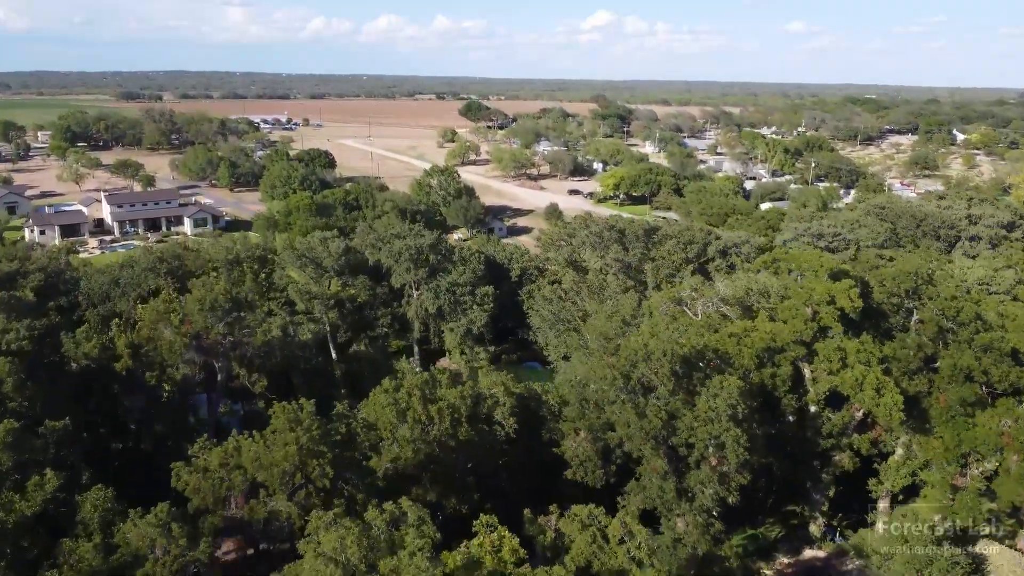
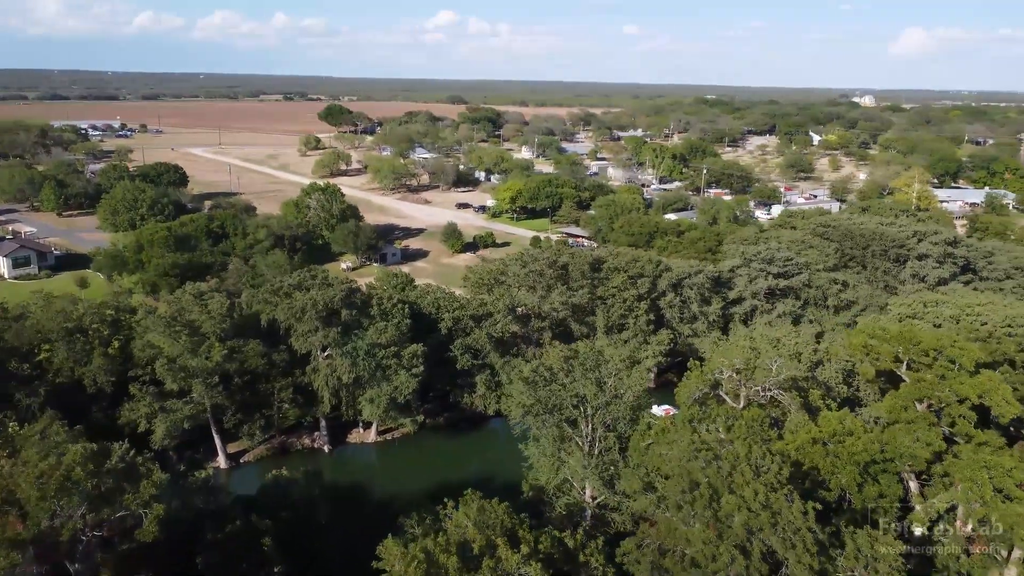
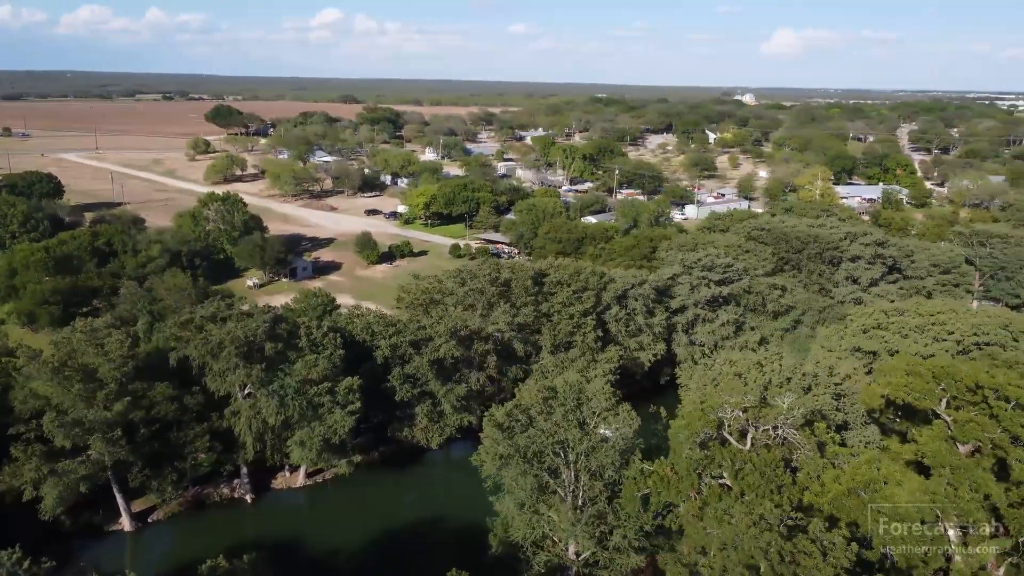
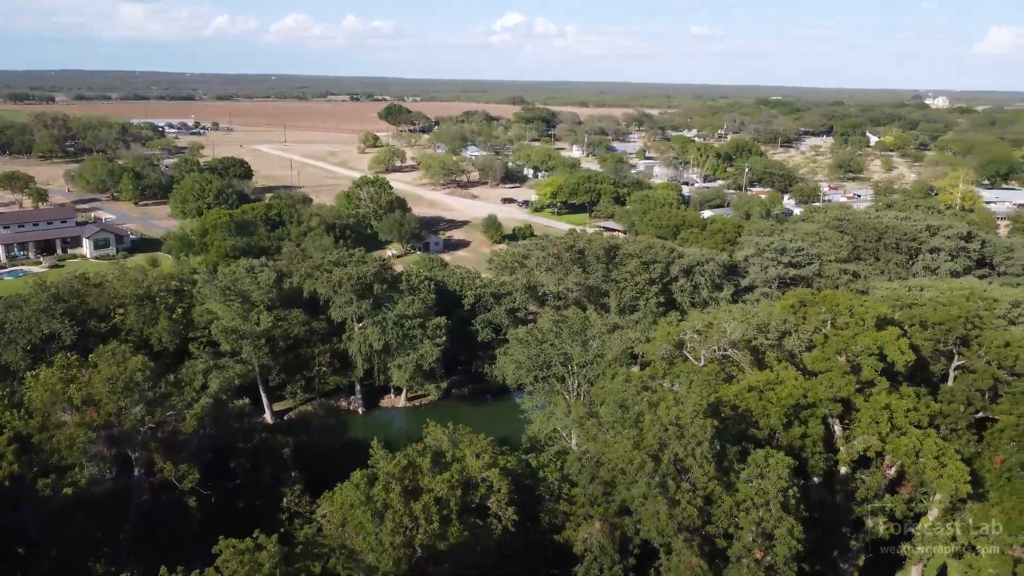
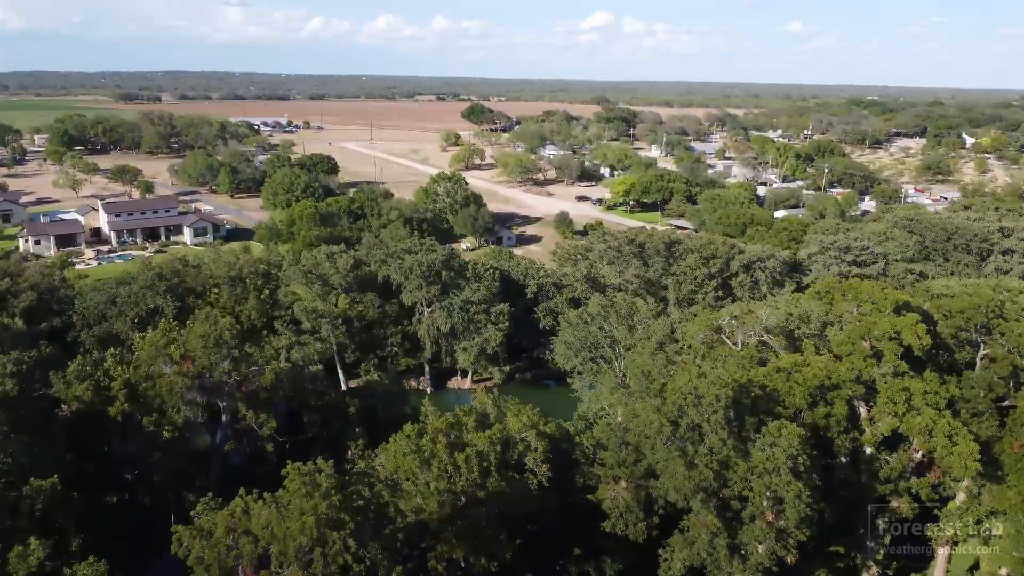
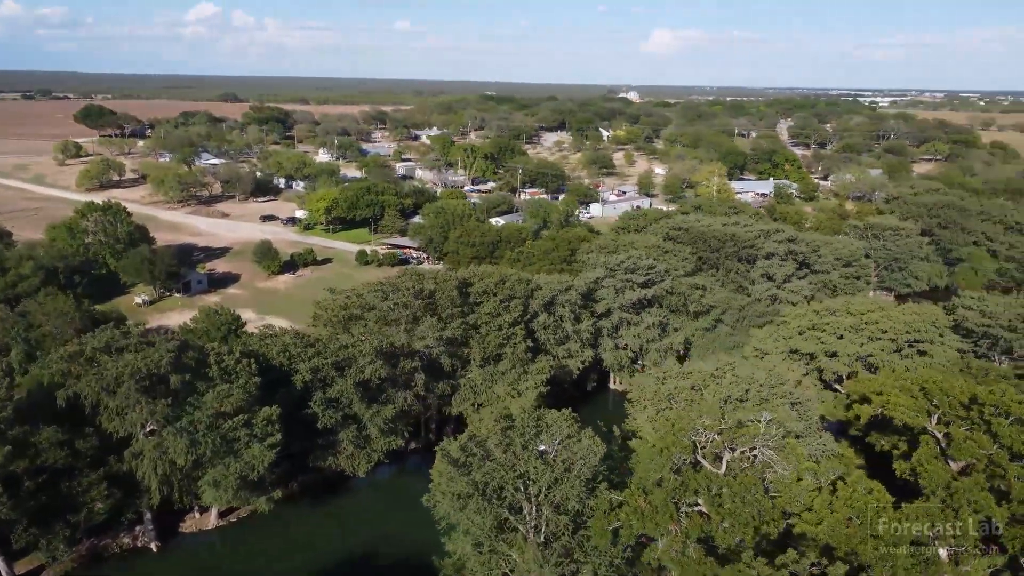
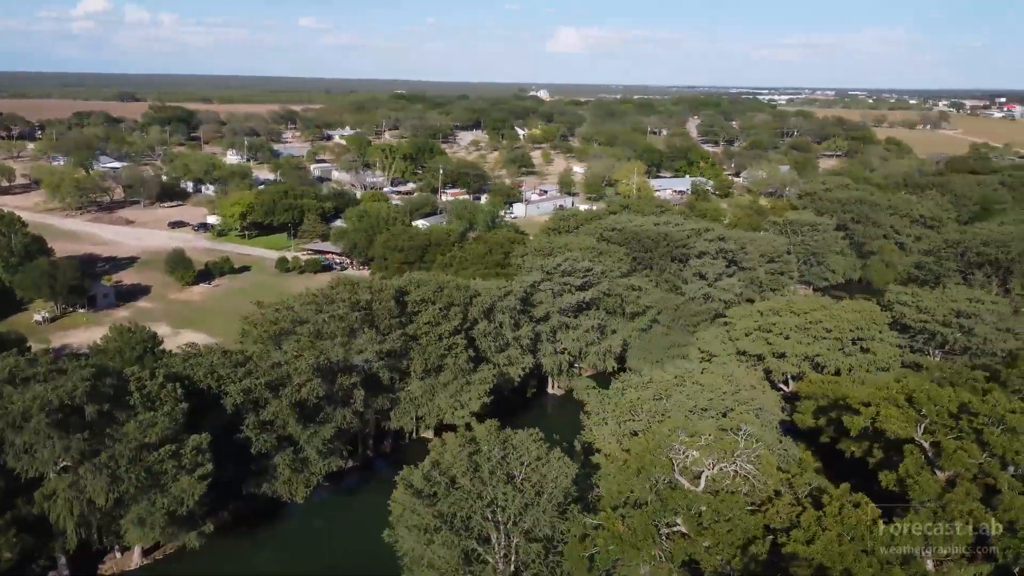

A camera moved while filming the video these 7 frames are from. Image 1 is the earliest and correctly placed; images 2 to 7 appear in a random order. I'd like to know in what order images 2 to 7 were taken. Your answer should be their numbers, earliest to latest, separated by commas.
5, 4, 2, 3, 6, 7
